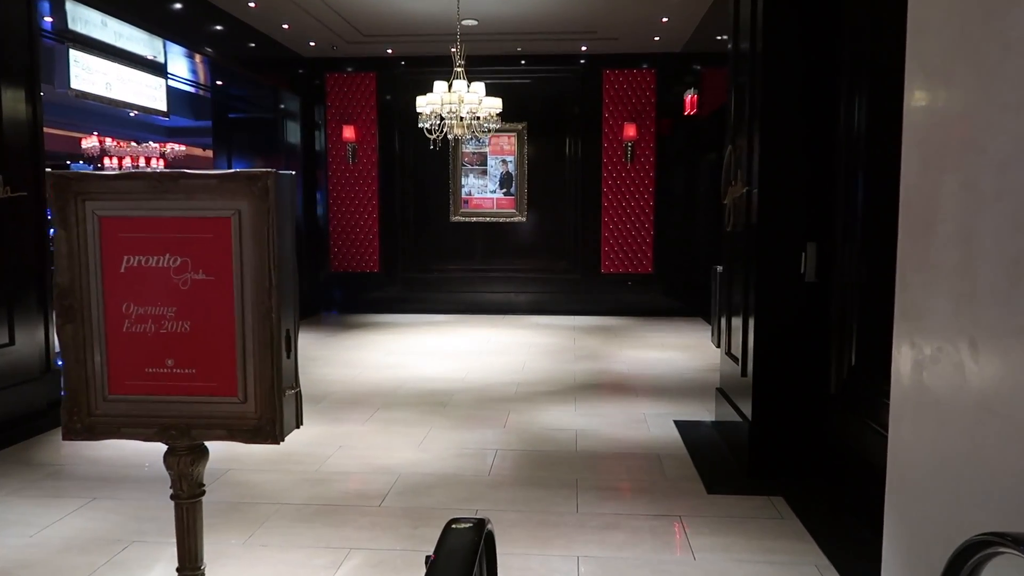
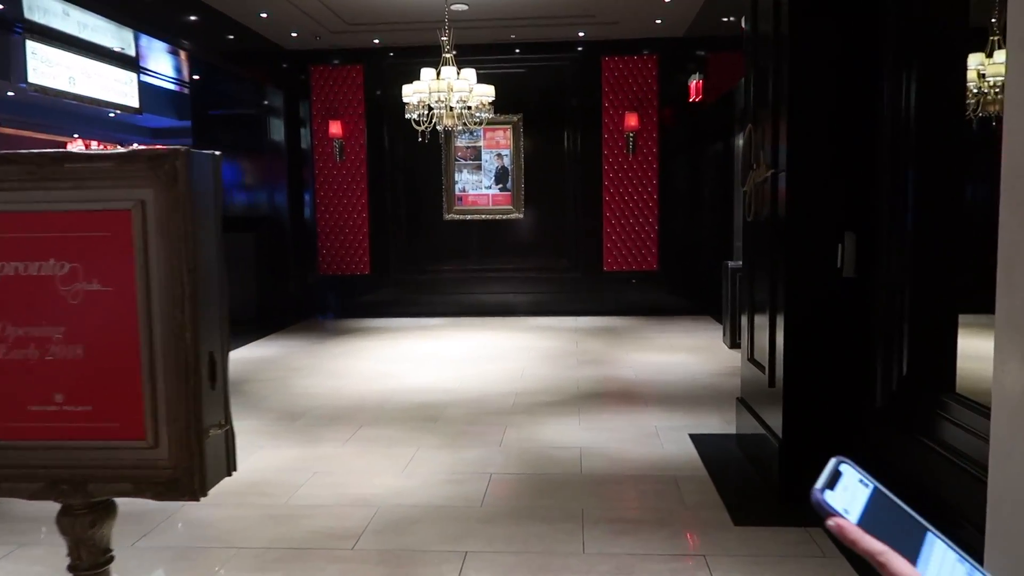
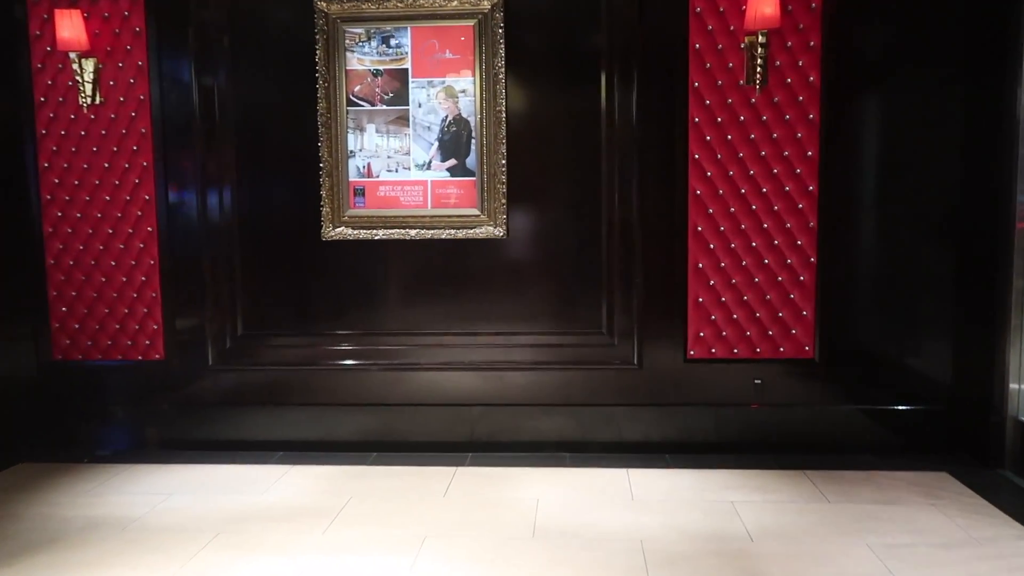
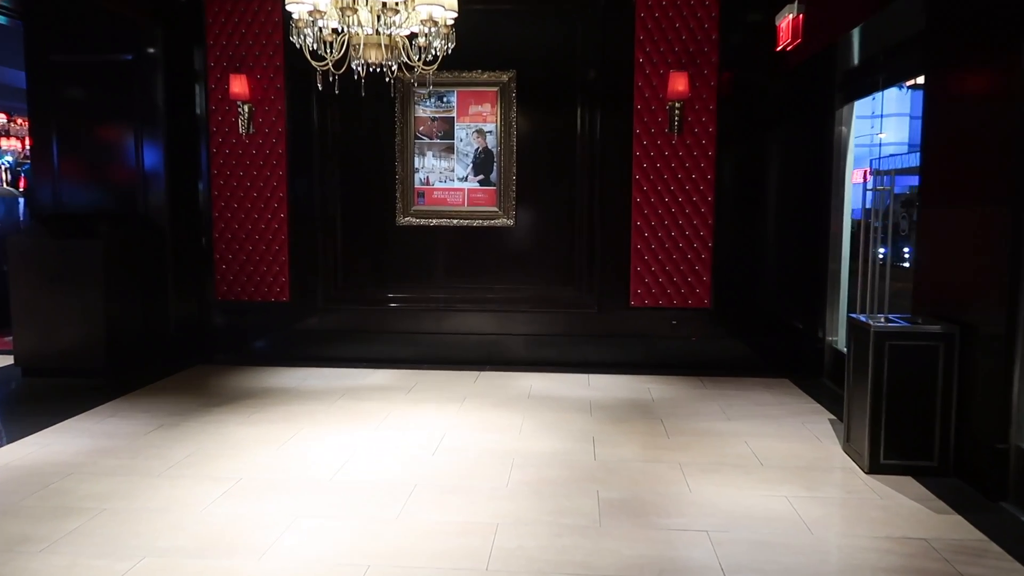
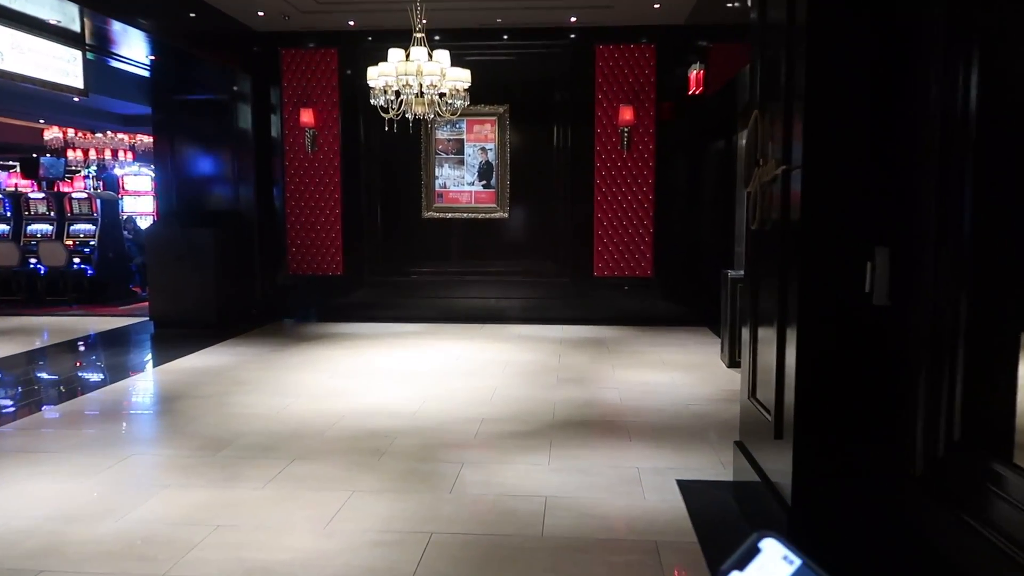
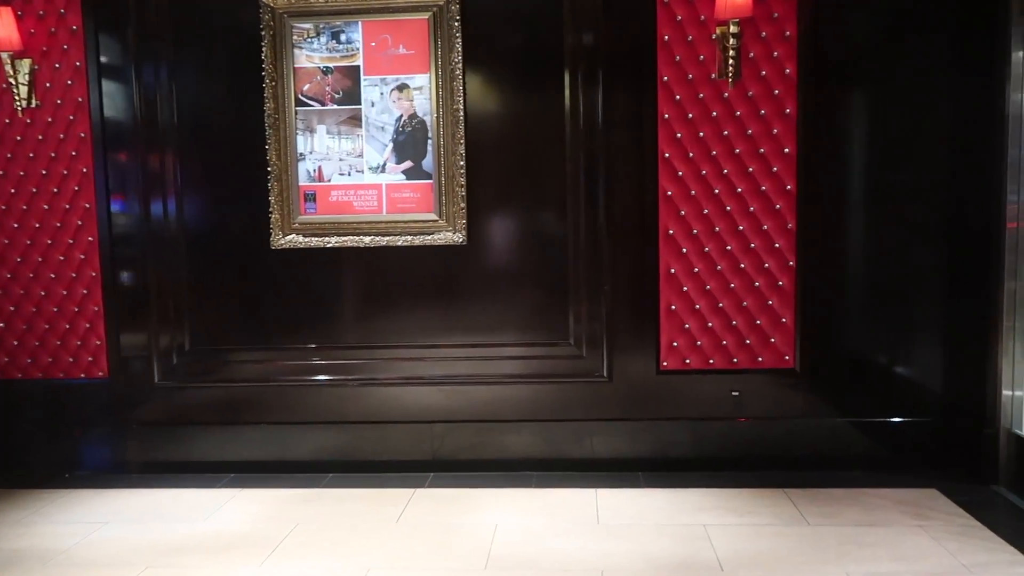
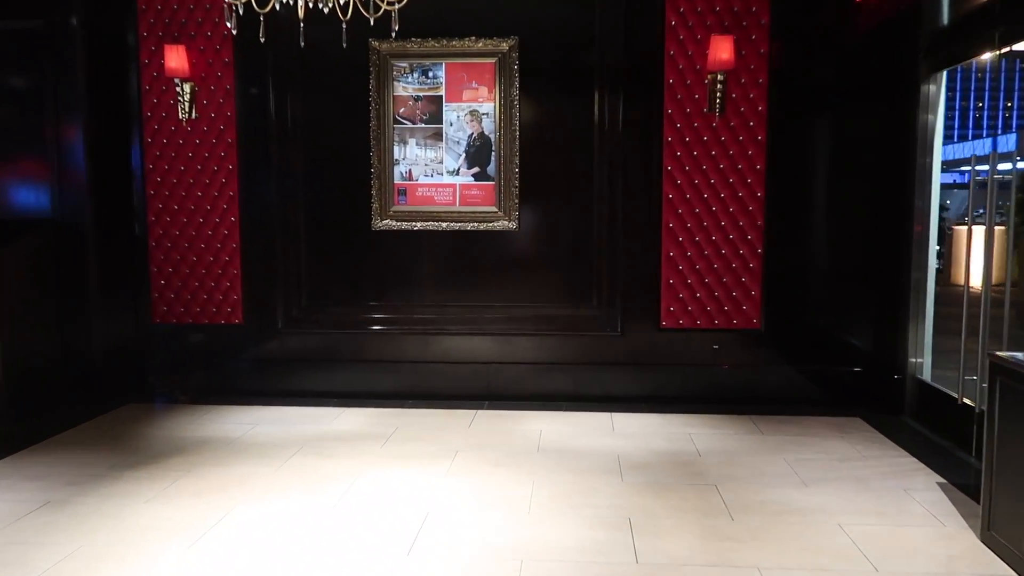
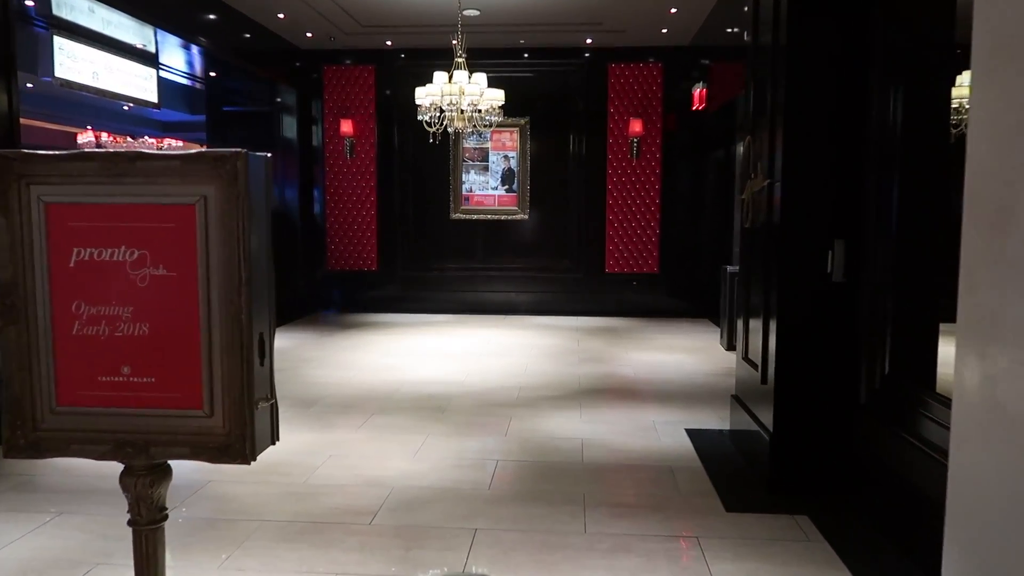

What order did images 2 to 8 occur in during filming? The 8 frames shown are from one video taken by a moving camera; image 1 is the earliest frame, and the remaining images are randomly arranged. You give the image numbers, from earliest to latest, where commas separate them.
8, 2, 5, 4, 7, 3, 6
